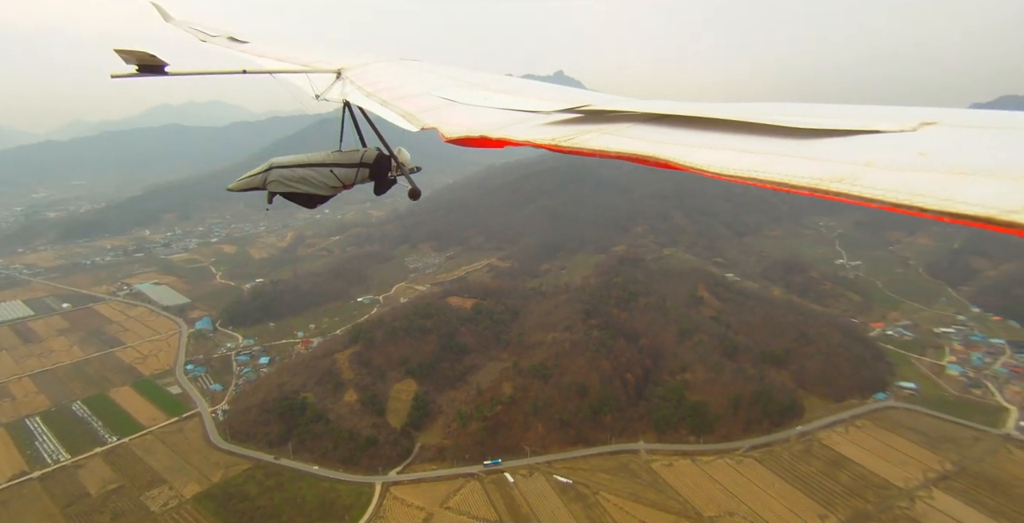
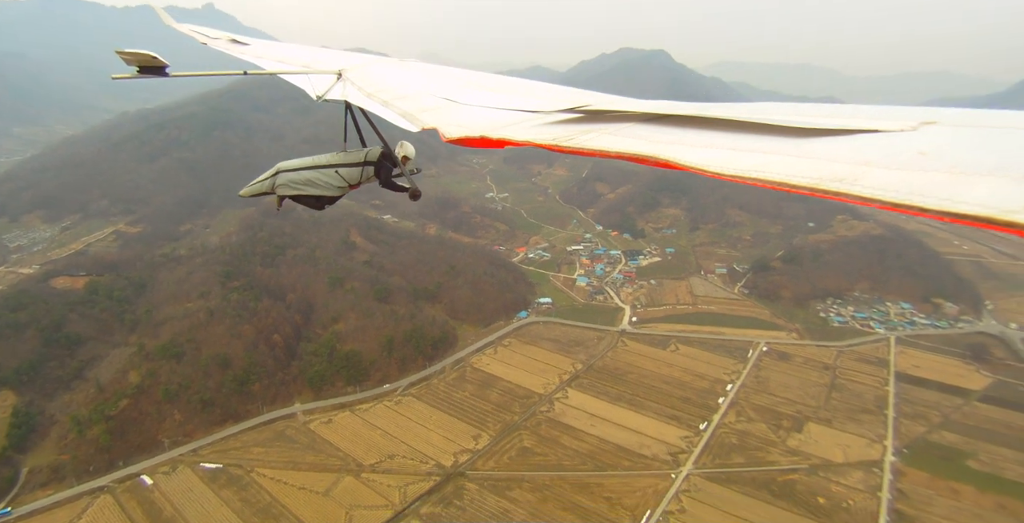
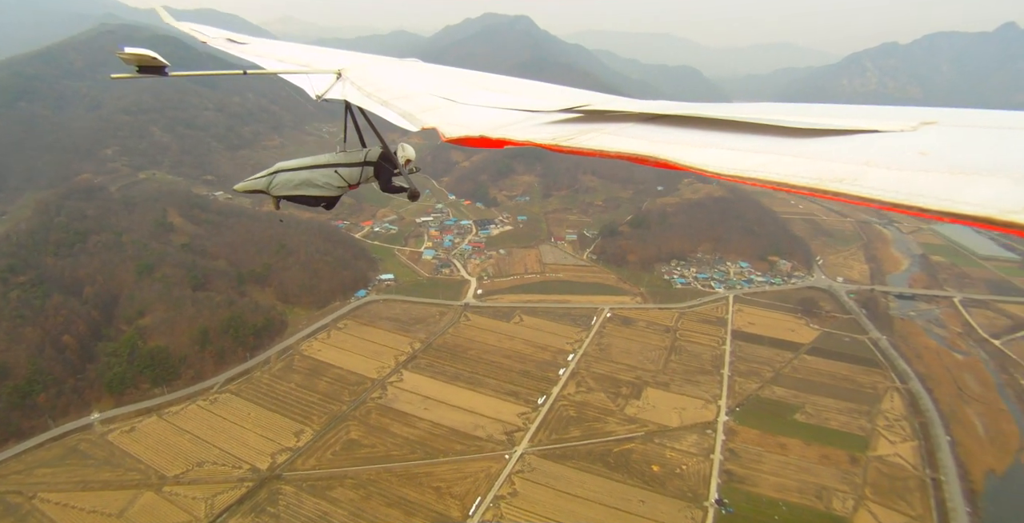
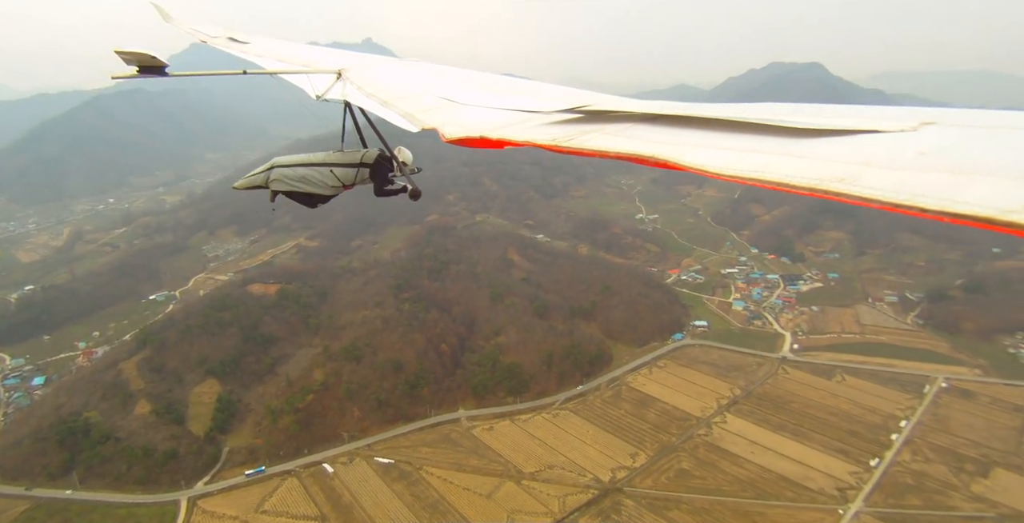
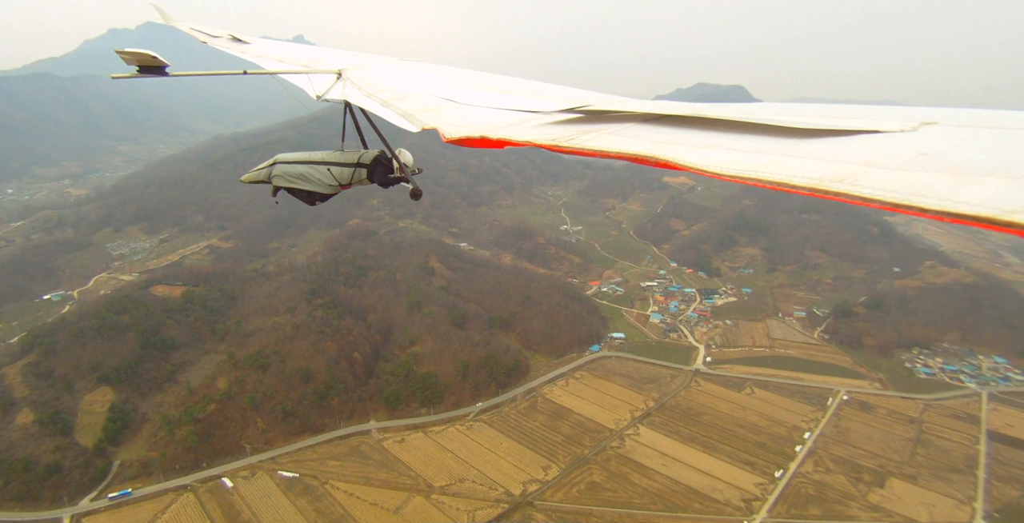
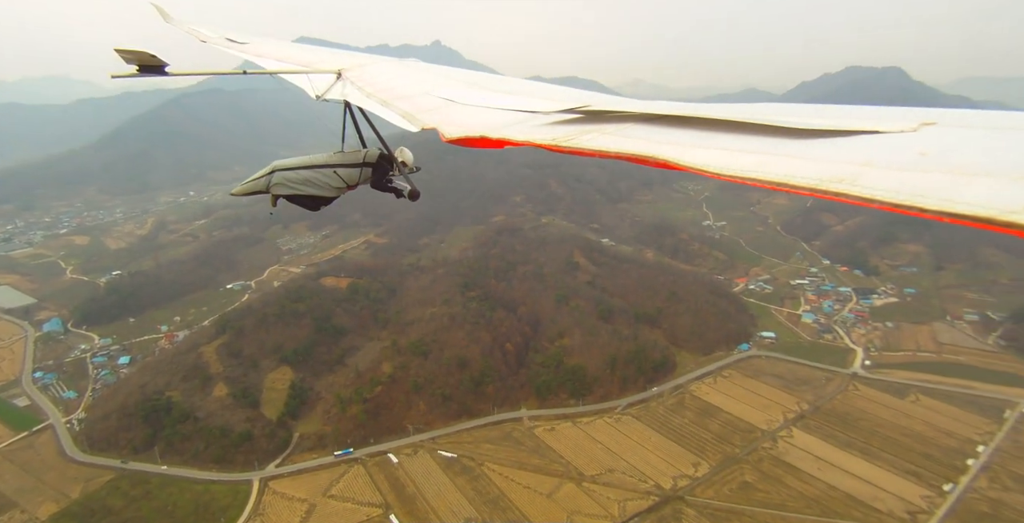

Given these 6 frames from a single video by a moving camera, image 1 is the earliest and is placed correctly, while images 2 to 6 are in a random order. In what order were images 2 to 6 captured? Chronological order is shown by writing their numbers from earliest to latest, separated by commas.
6, 4, 5, 2, 3
